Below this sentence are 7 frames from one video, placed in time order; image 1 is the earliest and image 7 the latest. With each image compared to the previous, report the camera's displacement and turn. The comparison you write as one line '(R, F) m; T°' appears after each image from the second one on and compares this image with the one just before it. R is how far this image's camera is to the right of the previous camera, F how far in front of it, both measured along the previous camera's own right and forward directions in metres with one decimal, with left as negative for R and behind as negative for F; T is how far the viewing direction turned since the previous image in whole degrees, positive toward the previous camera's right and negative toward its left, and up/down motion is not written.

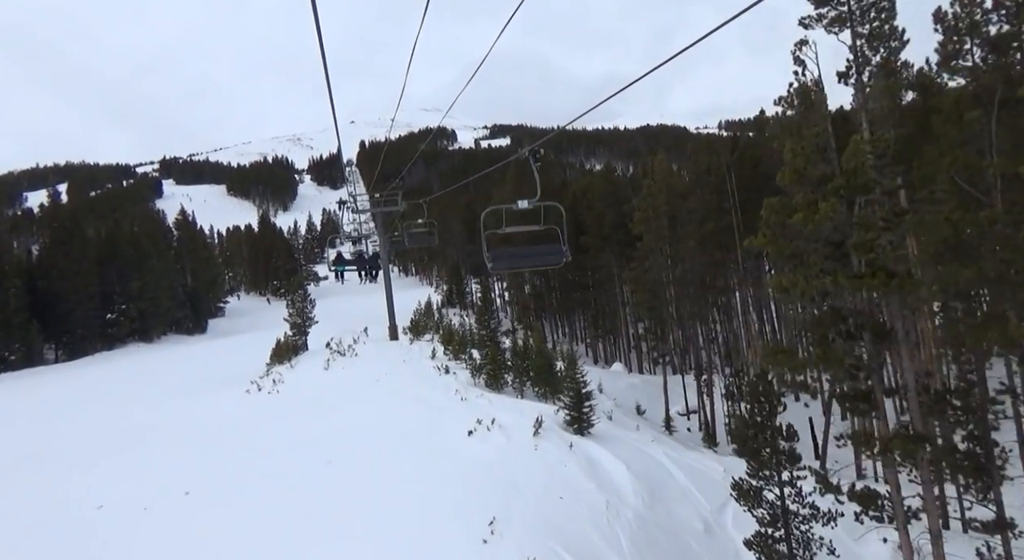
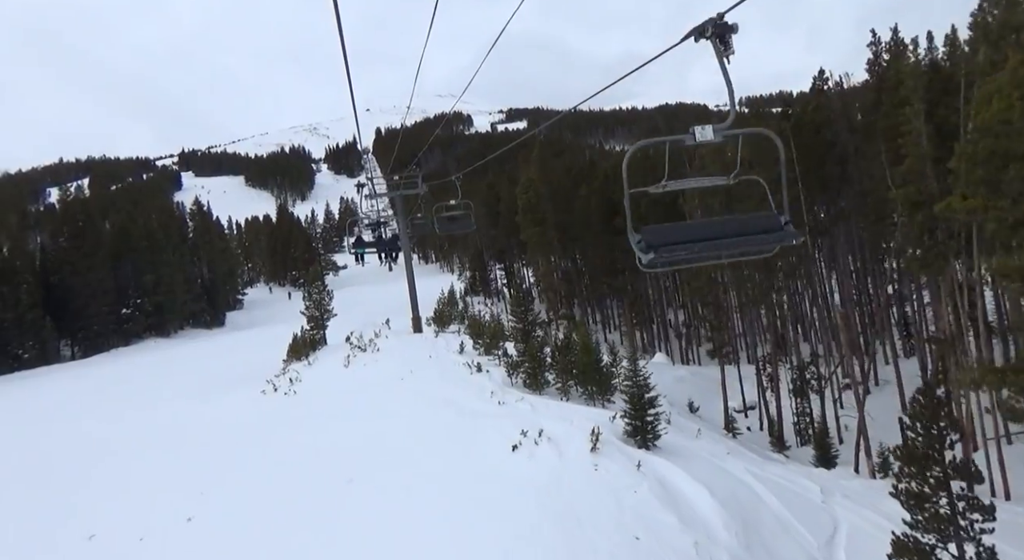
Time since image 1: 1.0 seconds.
(-0.4, +1.9) m; -2°
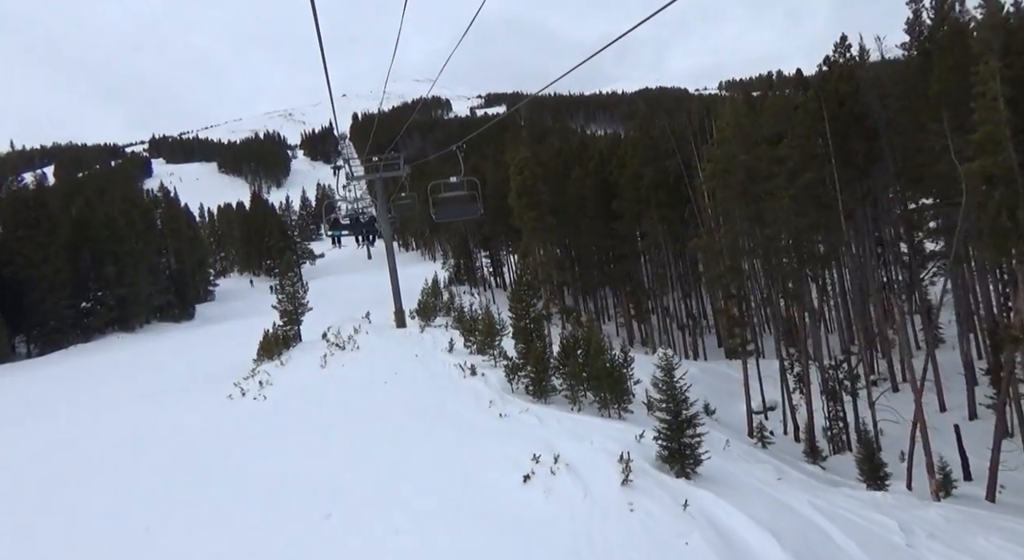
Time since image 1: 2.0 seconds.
(-0.4, +1.9) m; +2°
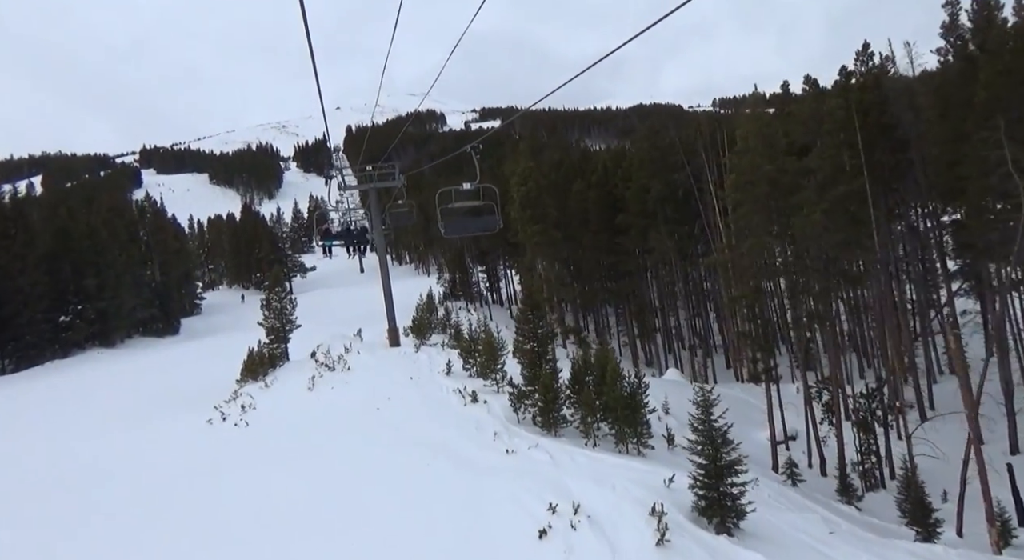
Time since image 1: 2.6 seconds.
(-0.2, +1.1) m; +1°
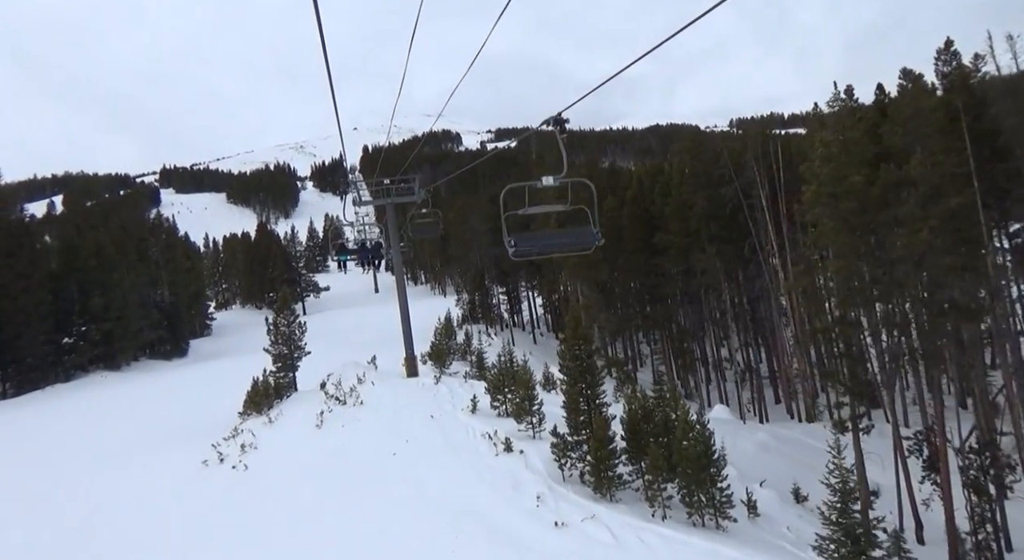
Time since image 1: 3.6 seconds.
(-0.4, +1.9) m; -1°
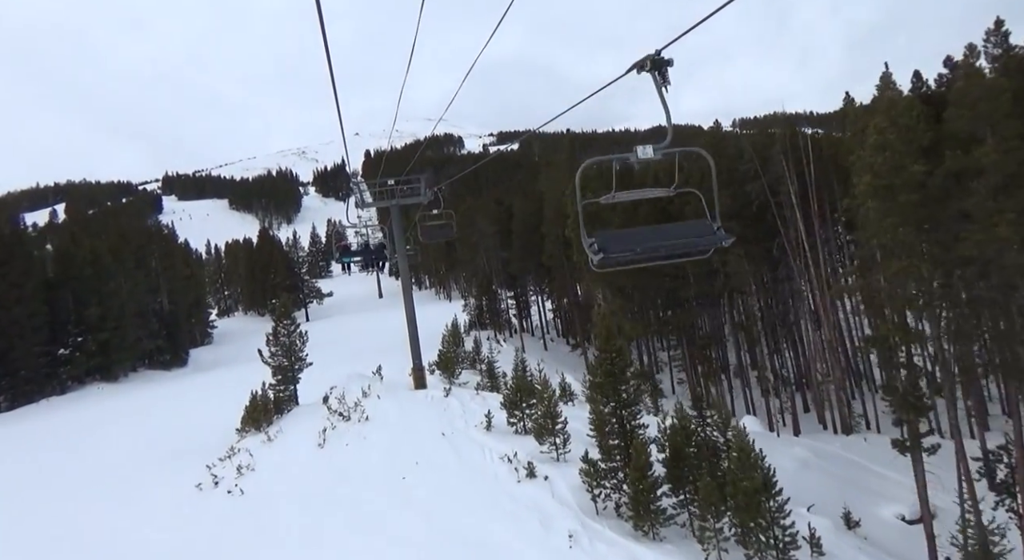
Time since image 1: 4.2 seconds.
(-0.3, +1.1) m; 0°
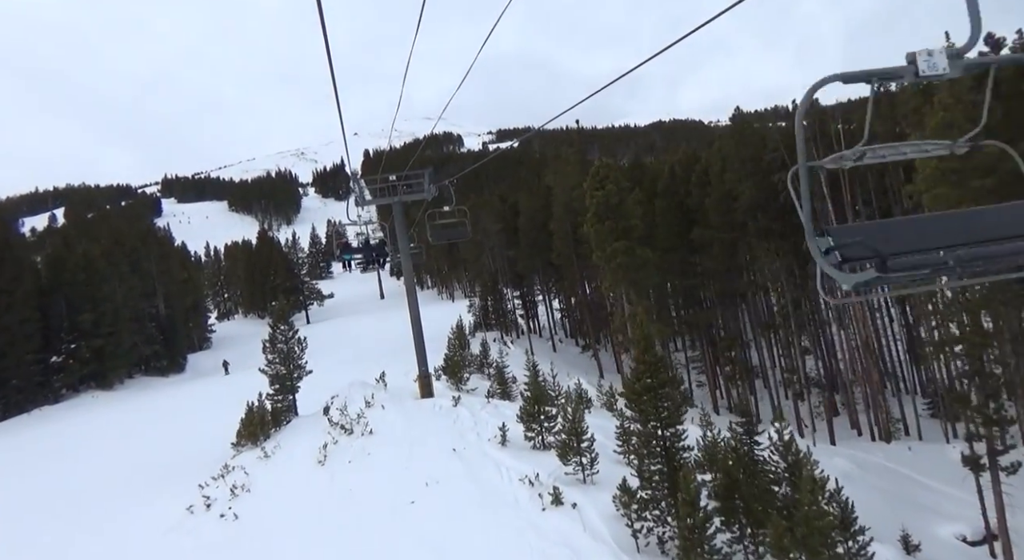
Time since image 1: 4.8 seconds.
(-0.2, +1.1) m; 0°
